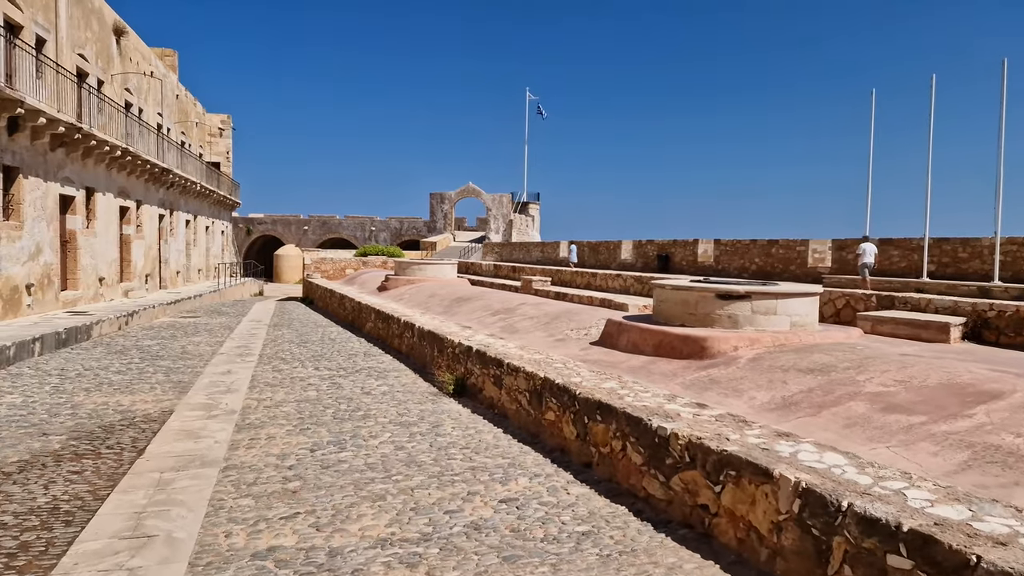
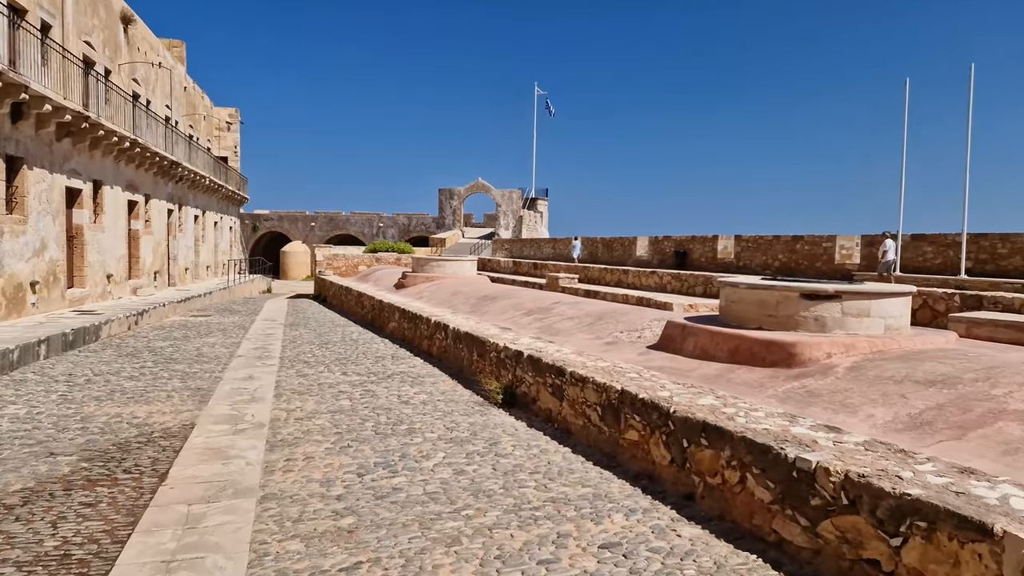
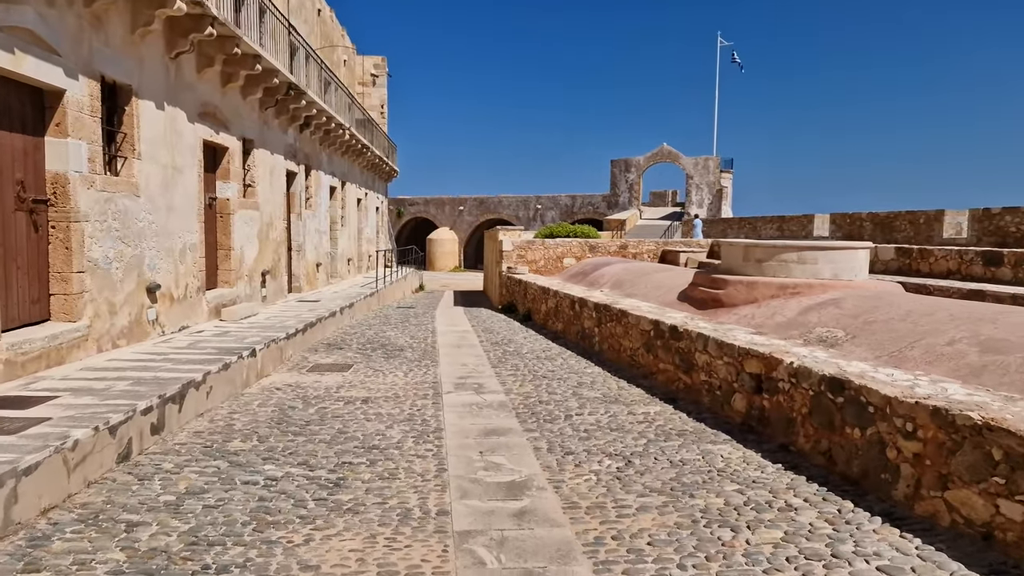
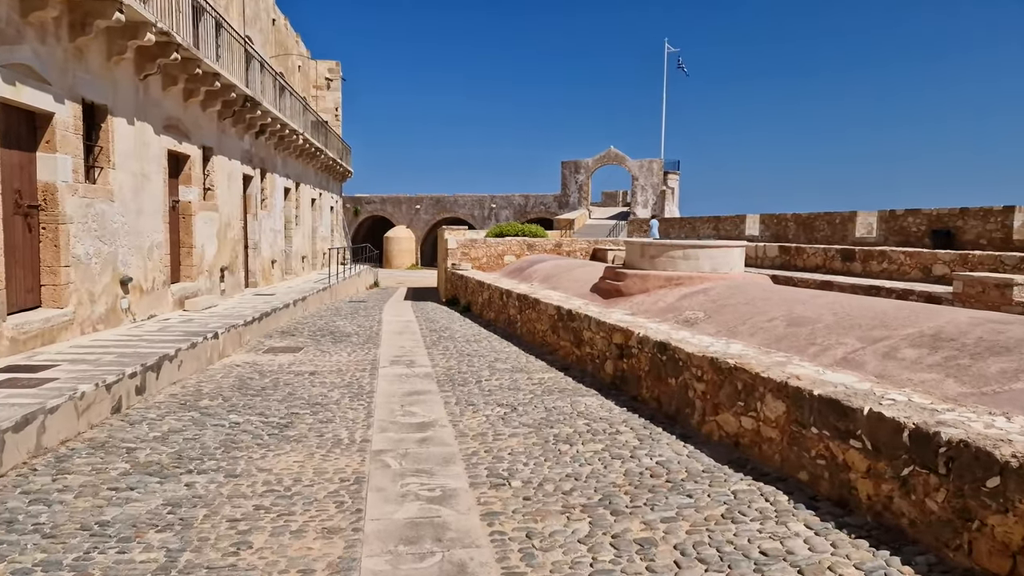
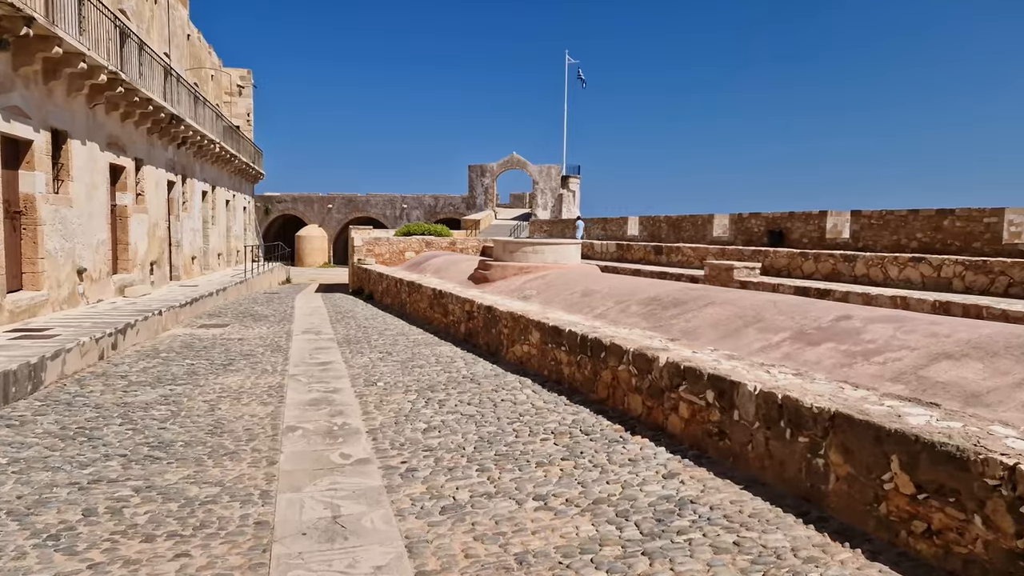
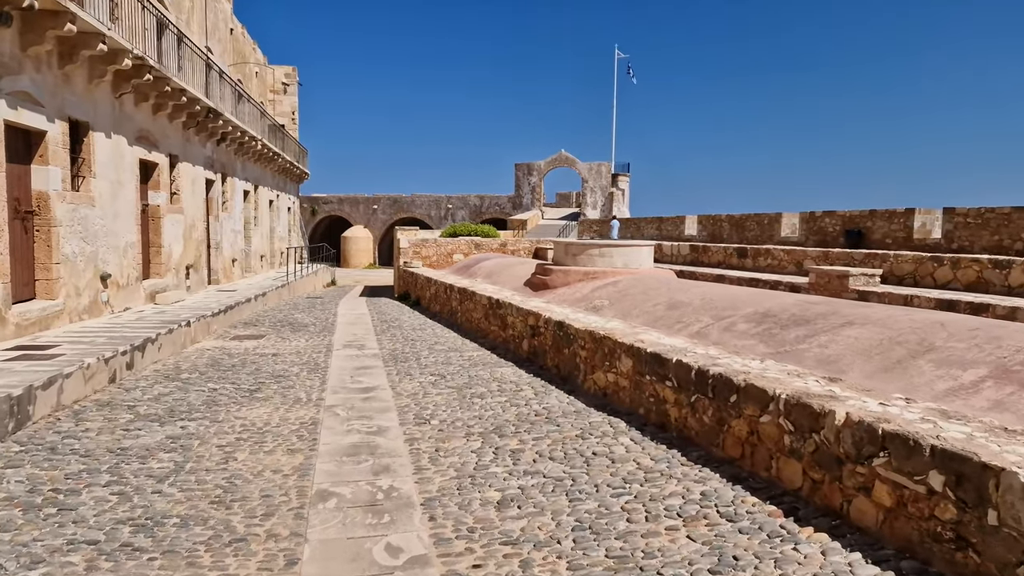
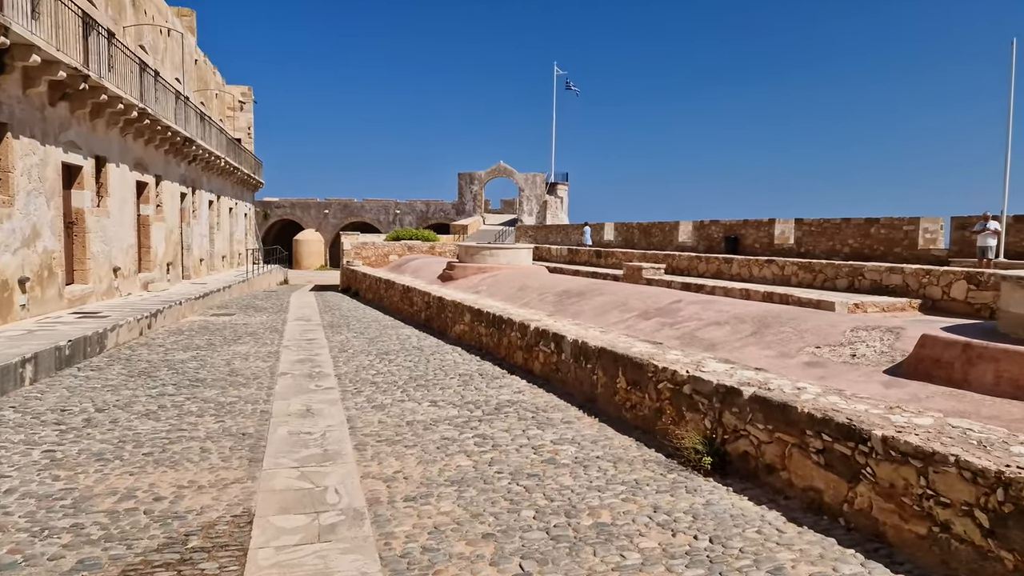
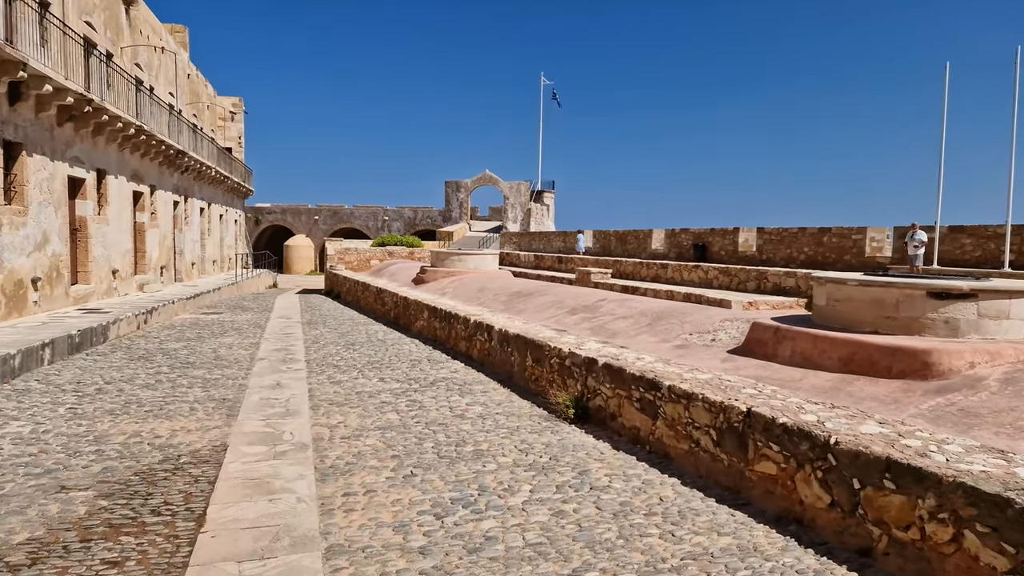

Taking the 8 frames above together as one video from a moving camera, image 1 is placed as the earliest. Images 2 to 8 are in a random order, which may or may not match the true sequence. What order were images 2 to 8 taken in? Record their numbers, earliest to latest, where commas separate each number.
2, 8, 7, 5, 6, 4, 3
